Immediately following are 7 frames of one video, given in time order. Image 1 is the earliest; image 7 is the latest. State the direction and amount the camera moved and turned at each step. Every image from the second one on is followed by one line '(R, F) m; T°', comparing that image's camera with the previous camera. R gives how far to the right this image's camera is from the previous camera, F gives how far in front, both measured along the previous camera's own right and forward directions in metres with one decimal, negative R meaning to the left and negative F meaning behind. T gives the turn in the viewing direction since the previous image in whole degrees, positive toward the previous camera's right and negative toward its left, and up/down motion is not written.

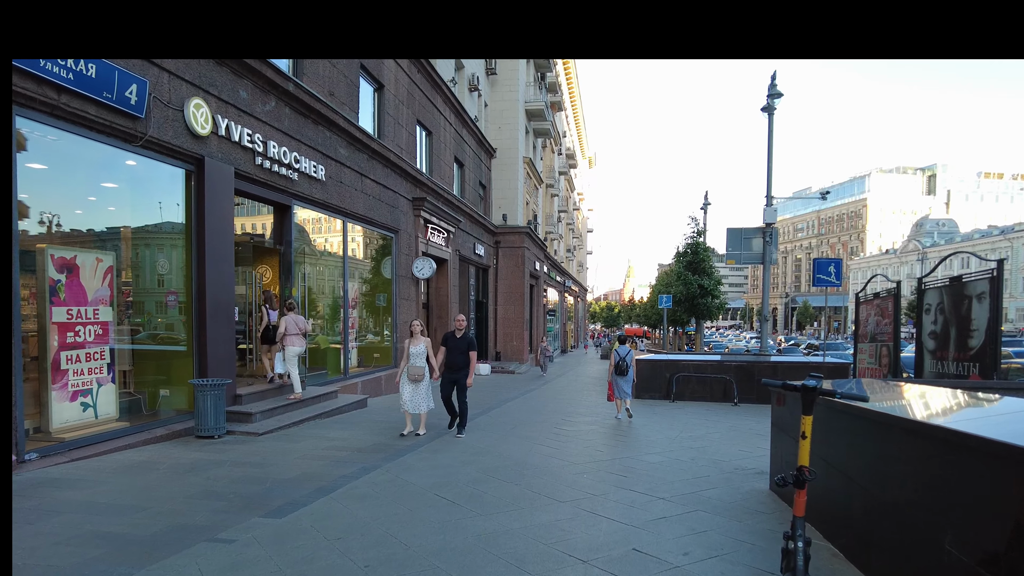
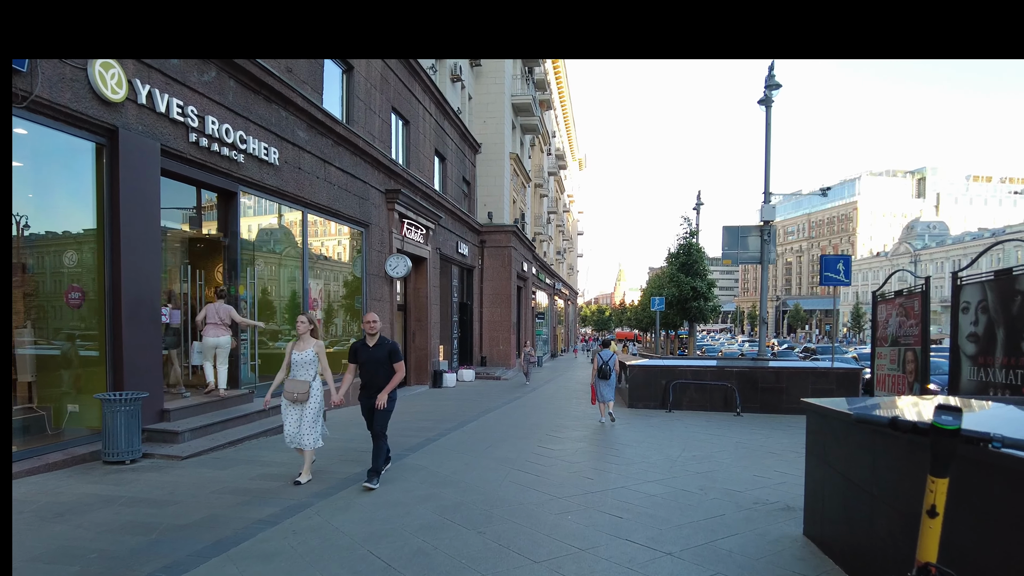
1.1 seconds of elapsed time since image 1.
(+0.2, +1.2) m; +1°
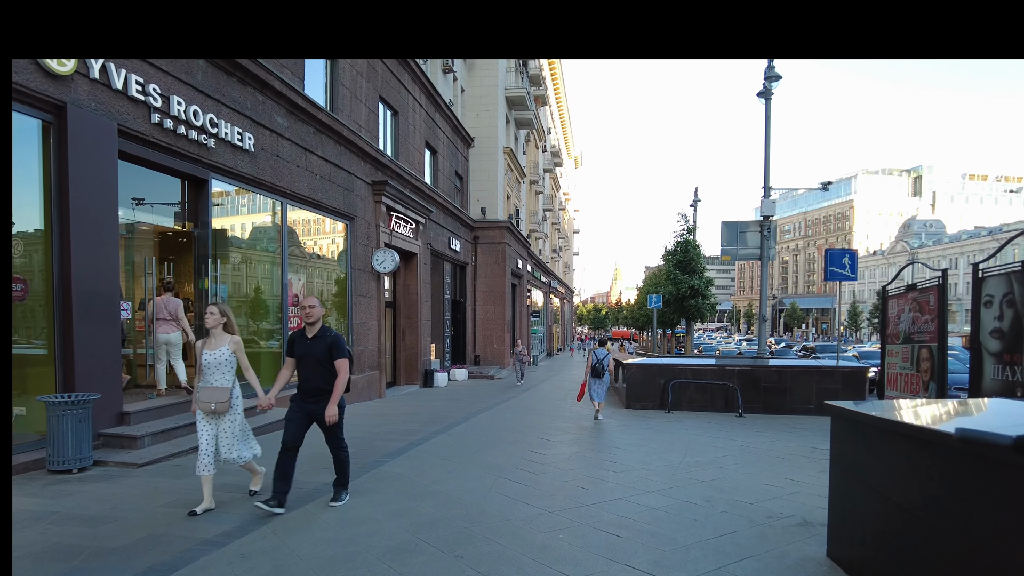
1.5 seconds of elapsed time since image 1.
(+0.1, +0.5) m; 0°
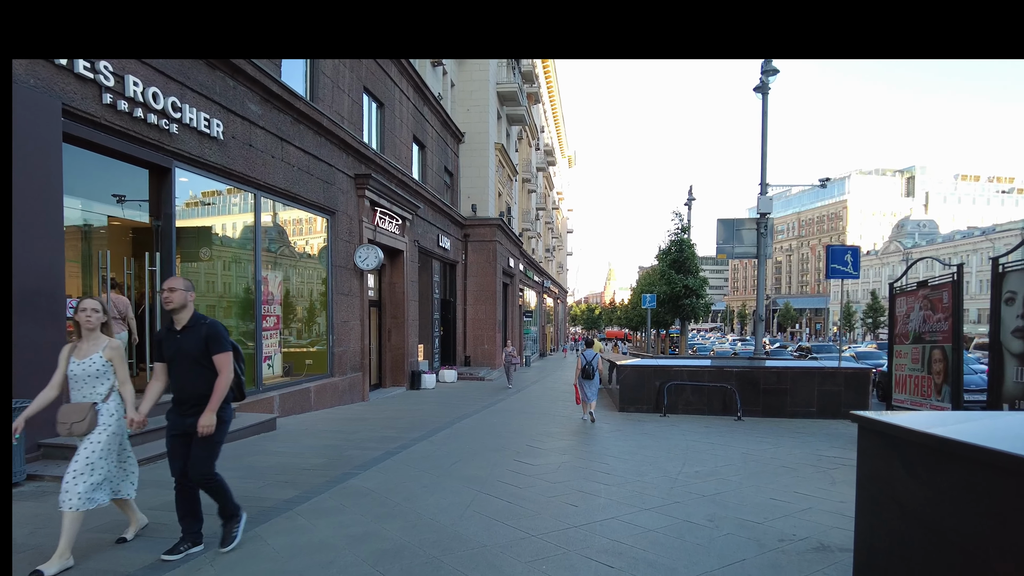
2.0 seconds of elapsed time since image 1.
(+0.1, +0.5) m; +1°
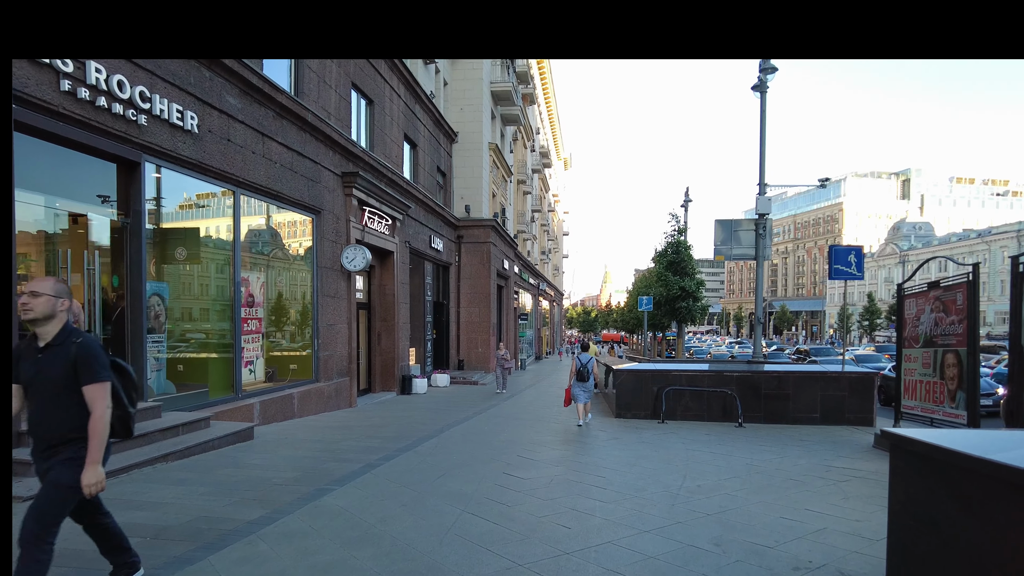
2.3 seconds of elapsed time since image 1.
(+0.1, +0.4) m; 0°
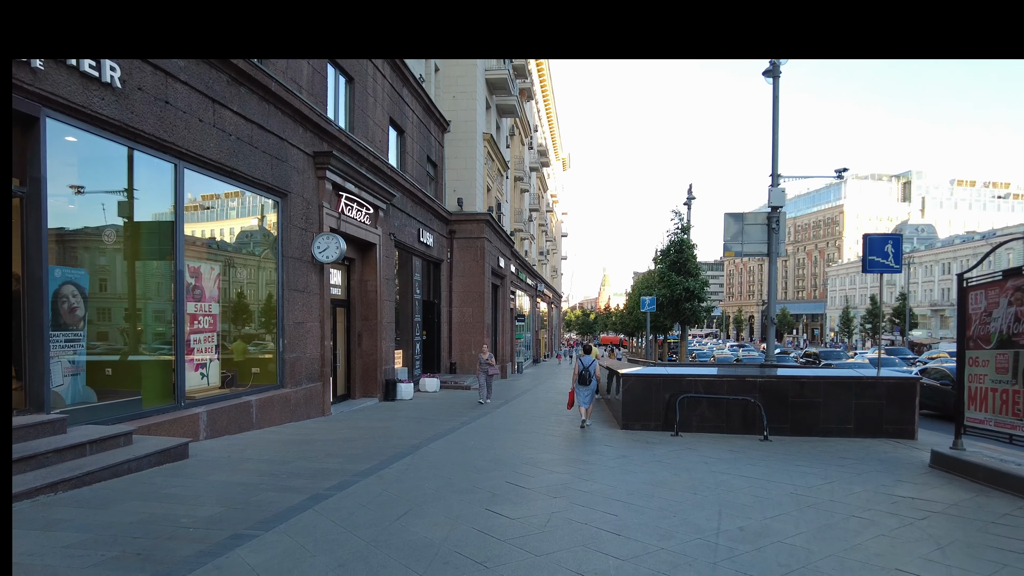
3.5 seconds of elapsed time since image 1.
(+0.1, +1.4) m; 0°
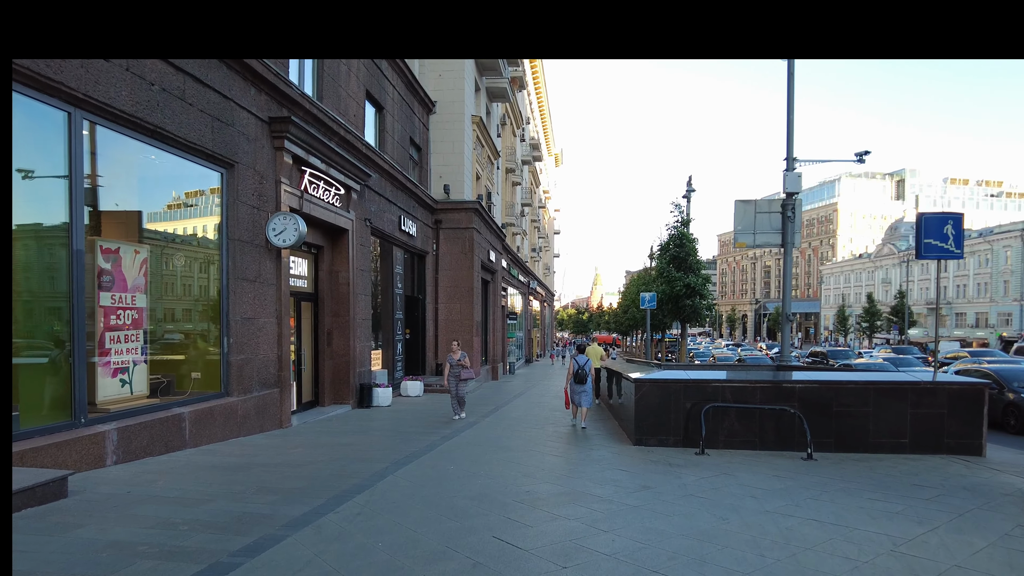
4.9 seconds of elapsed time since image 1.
(0.0, +1.7) m; +1°
